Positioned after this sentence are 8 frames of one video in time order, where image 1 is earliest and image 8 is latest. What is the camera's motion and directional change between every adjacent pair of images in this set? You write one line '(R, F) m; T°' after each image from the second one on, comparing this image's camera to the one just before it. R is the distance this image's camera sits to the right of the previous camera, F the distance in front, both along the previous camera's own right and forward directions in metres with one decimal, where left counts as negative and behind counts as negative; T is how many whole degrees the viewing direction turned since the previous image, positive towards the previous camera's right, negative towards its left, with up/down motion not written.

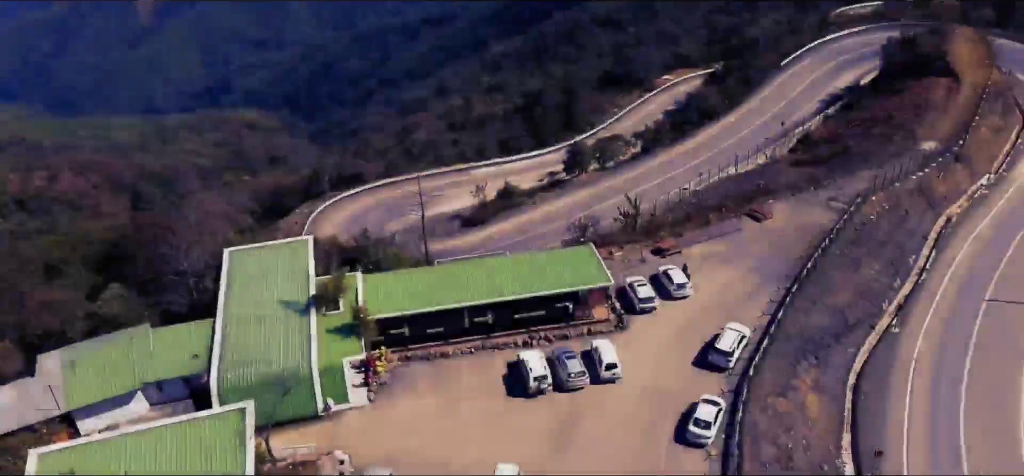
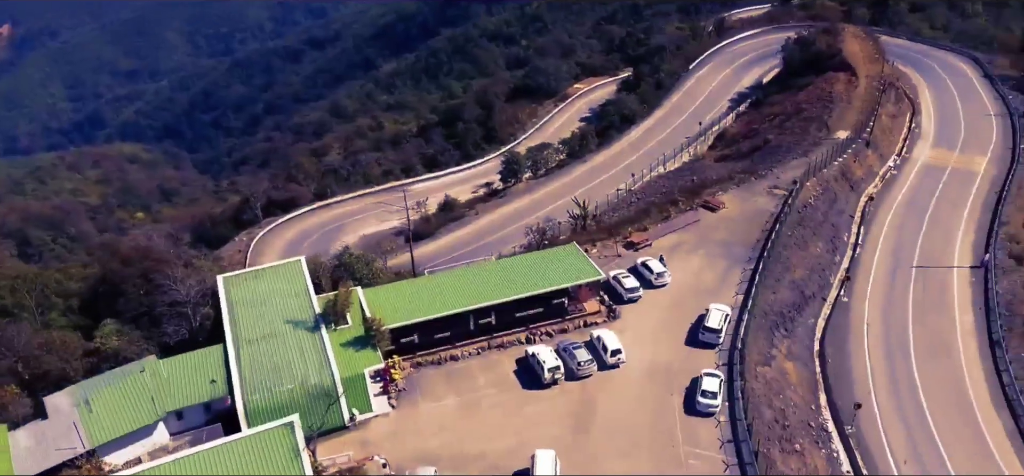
(-3.6, -1.4) m; +7°
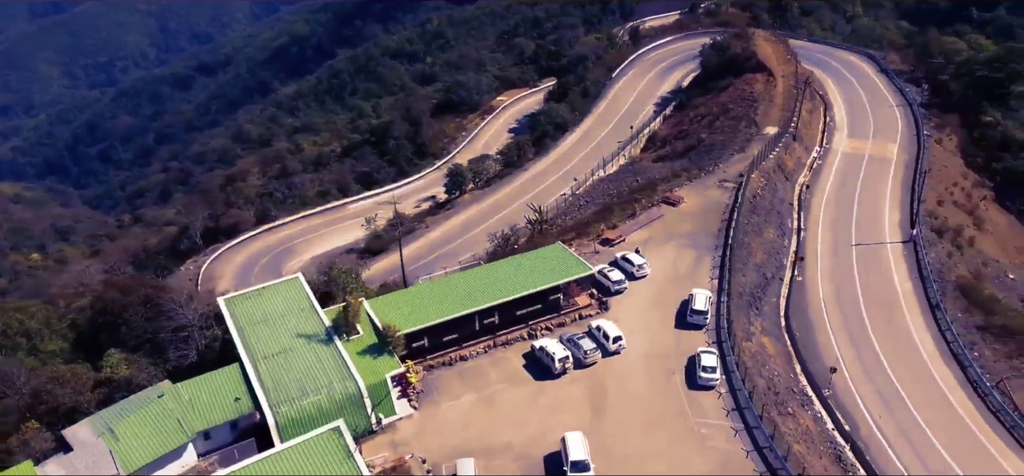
(-3.5, -1.4) m; +7°
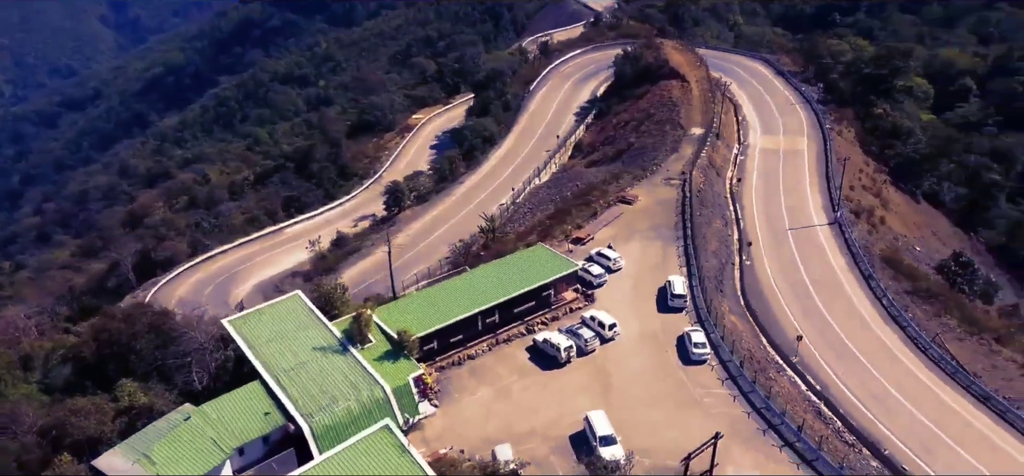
(-4.1, -1.7) m; +8°
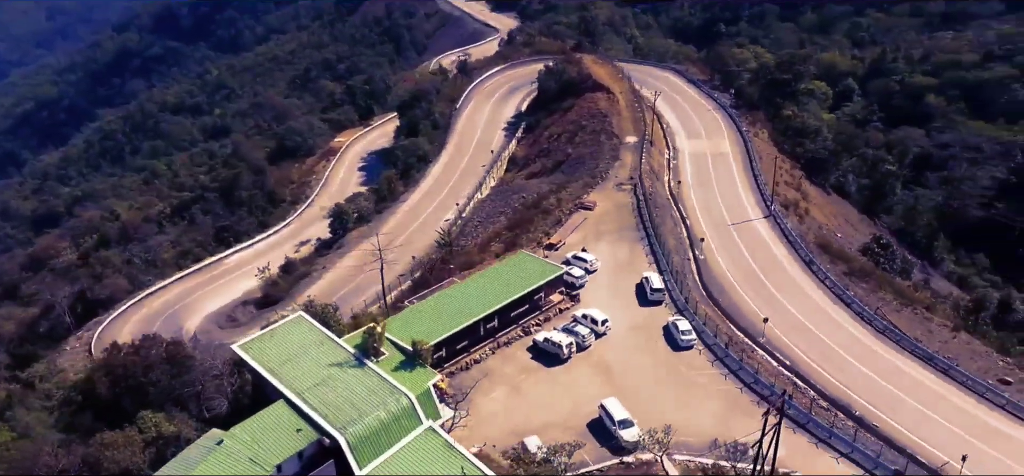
(-4.1, -1.7) m; +7°
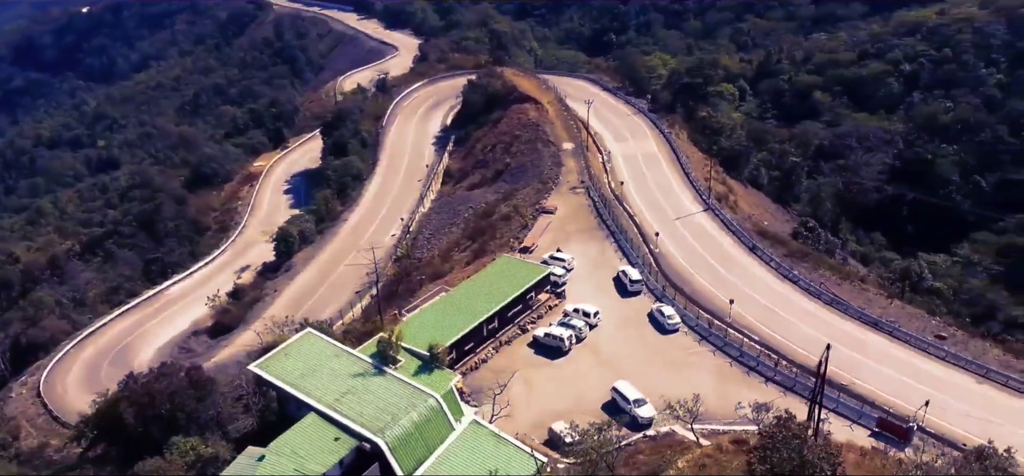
(-4.6, -1.7) m; +8°
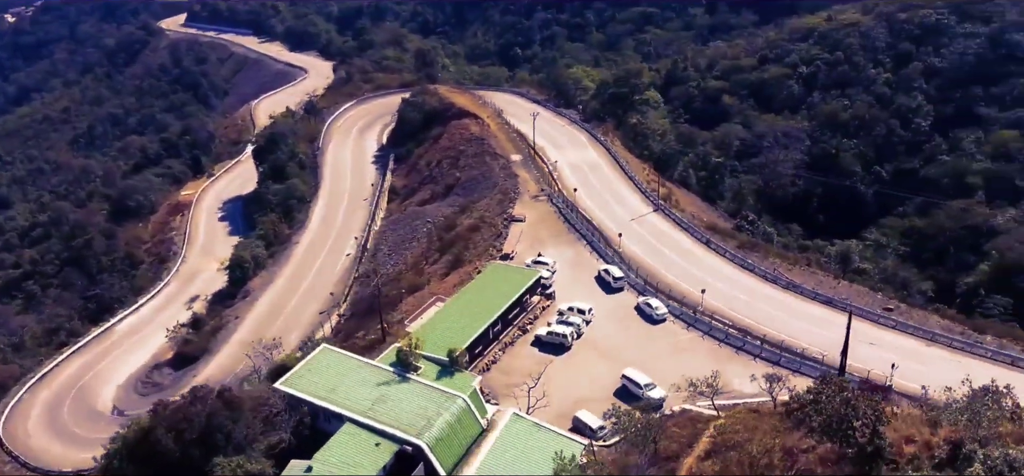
(-4.6, -1.8) m; +7°
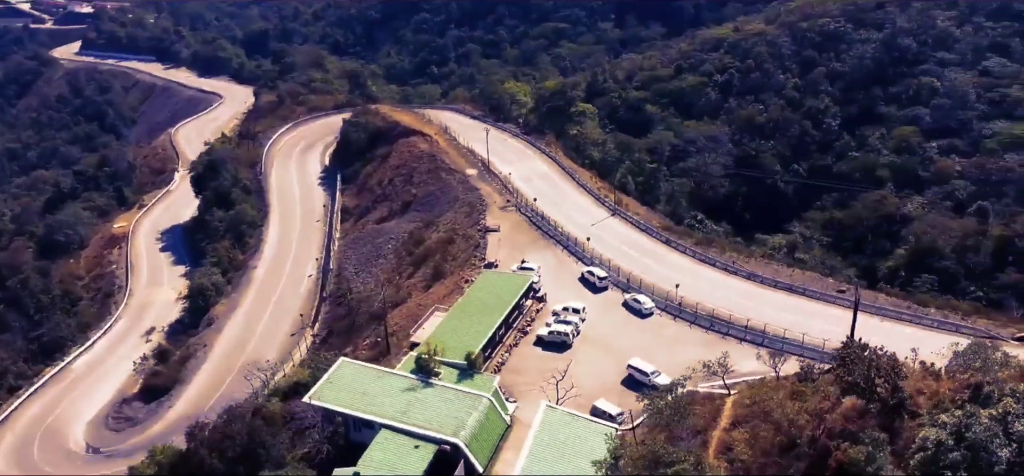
(-4.6, -1.8) m; +7°
